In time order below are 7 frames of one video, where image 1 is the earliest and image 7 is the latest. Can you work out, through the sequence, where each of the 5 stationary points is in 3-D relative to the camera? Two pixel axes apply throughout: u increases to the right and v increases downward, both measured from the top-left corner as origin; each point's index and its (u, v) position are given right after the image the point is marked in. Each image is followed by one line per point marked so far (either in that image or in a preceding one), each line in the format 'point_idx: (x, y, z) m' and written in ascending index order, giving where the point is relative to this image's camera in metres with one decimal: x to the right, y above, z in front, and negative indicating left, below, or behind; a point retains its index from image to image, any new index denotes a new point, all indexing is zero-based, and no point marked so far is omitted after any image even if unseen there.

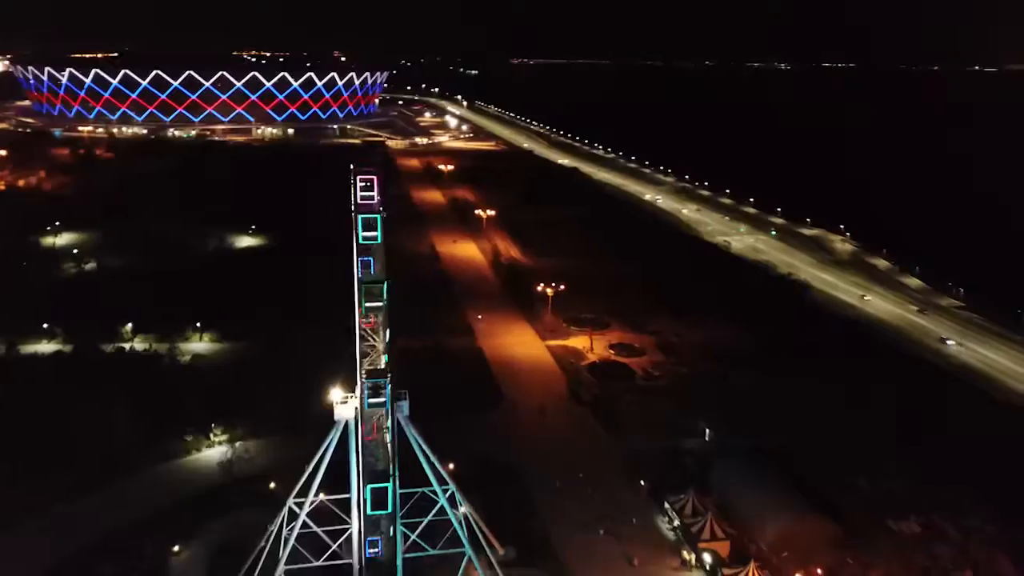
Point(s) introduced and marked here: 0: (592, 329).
0: (+1.7, -0.9, +17.5) m
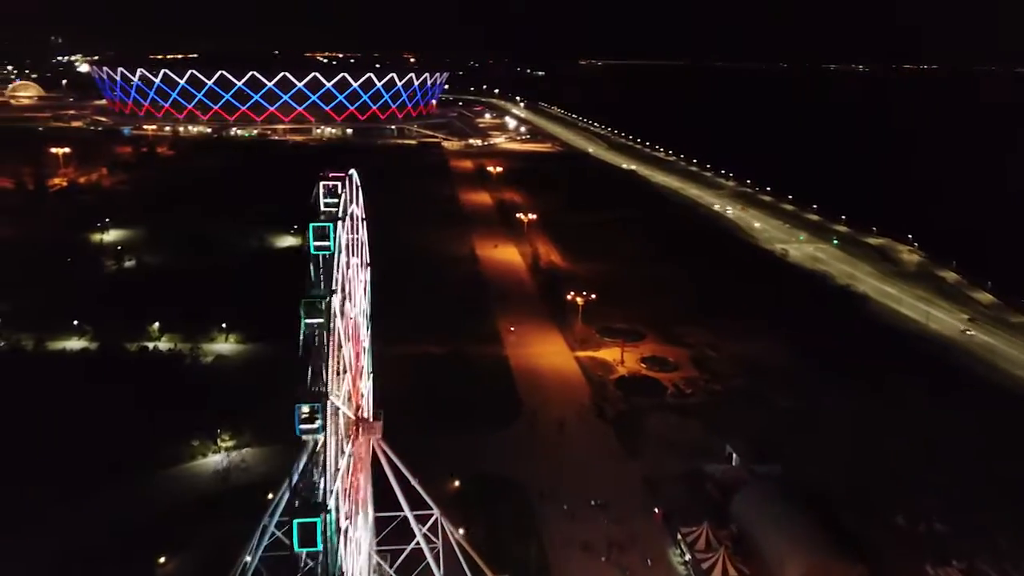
0: (+2.3, -1.1, +16.8) m
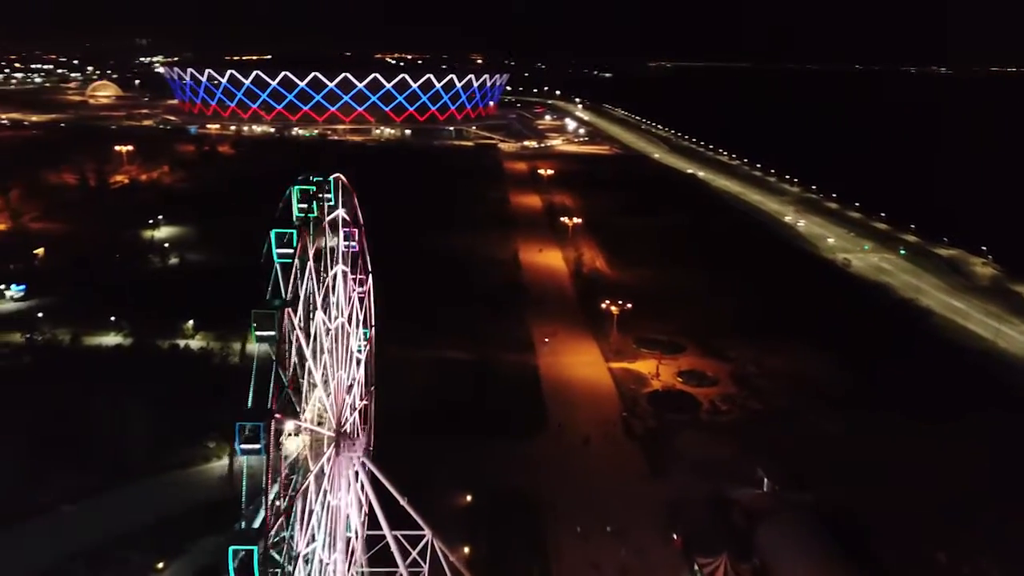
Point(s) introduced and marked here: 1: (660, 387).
0: (+3.0, -1.3, +16.1) m
1: (+2.7, -1.8, +14.6) m
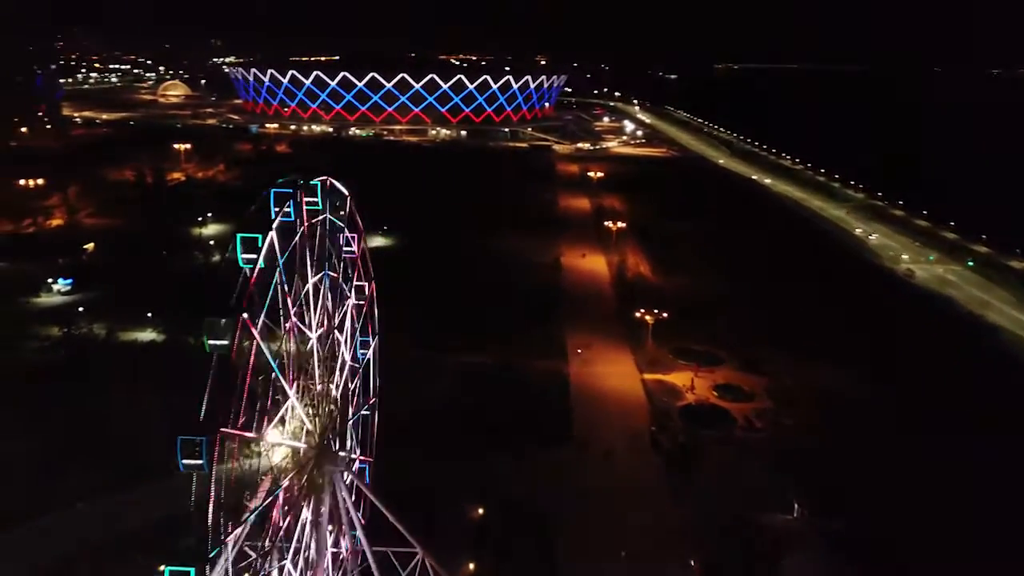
0: (+3.6, -1.5, +15.5) m
1: (+3.2, -2.0, +14.0) m
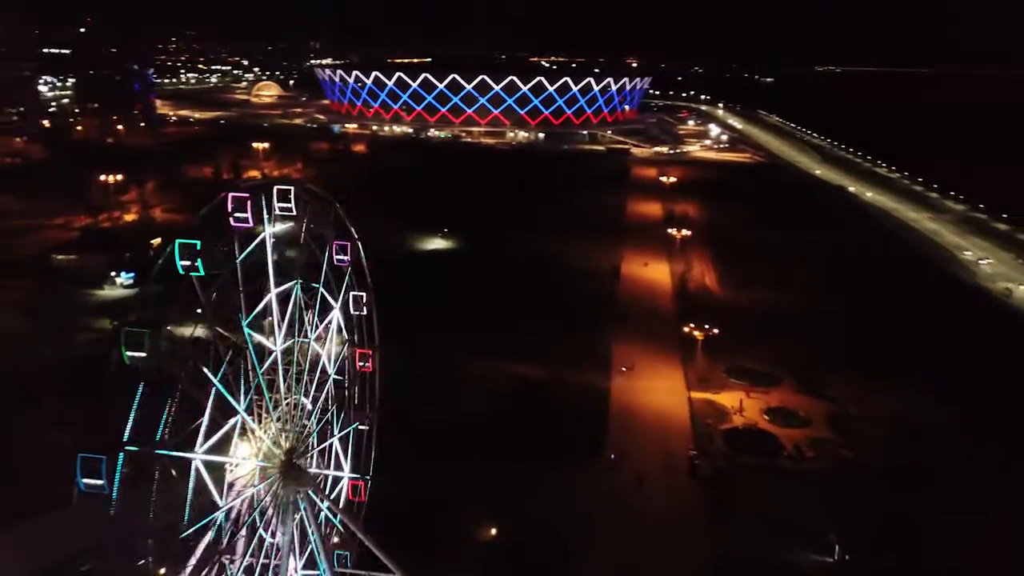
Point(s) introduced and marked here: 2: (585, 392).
0: (+4.4, -1.8, +14.6) m
1: (+3.8, -2.2, +13.1) m
2: (+1.3, -1.8, +14.0) m
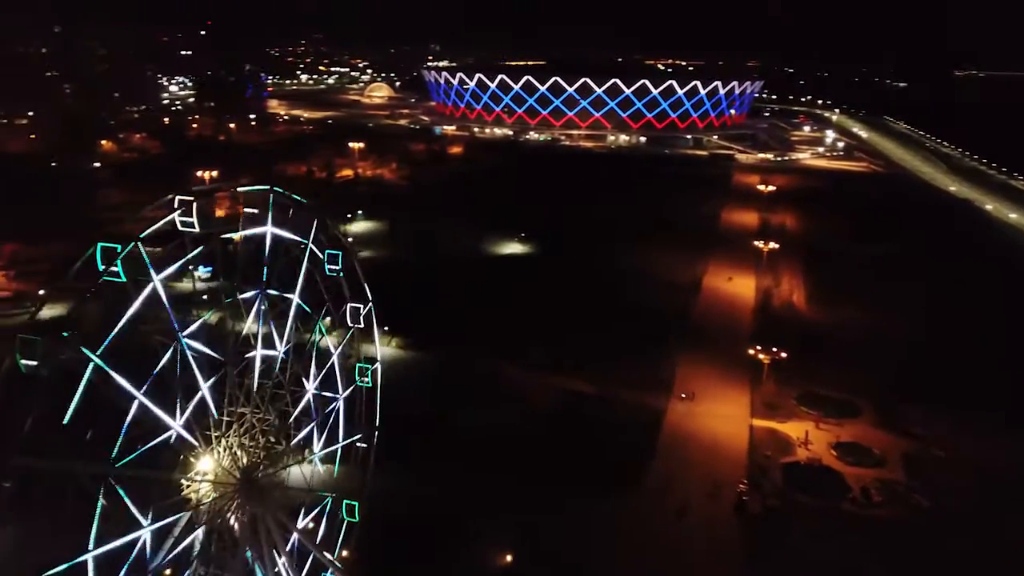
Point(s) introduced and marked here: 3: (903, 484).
0: (+5.2, -2.1, +13.3) m
1: (+4.4, -2.6, +12.0) m
2: (+2.1, -2.1, +13.2) m
3: (+5.6, -2.8, +11.4) m
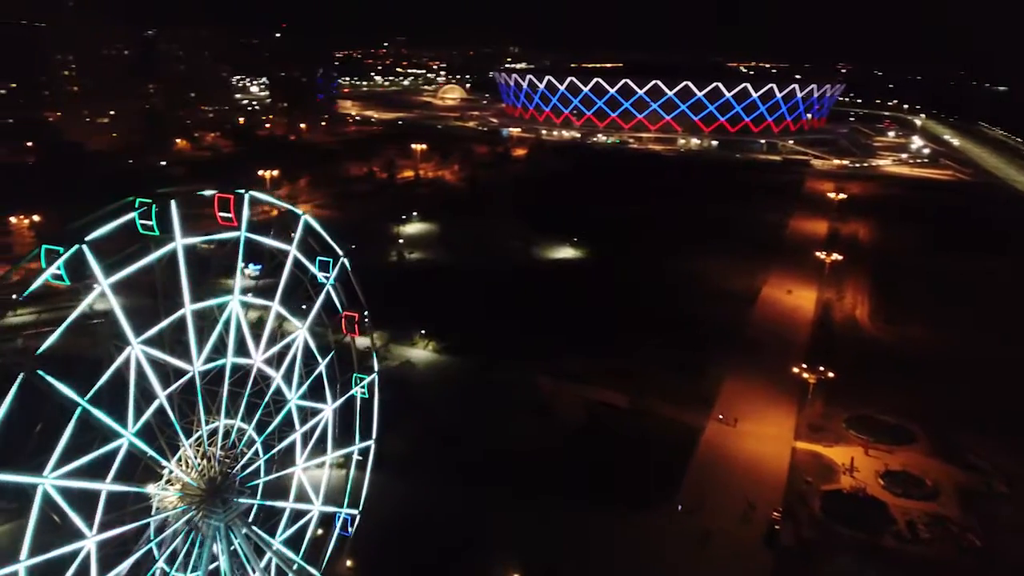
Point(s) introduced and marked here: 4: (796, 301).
0: (+5.6, -2.4, +12.5) m
1: (+4.7, -2.8, +11.2) m
2: (+2.5, -2.2, +12.7) m
3: (+5.8, -3.1, +10.5) m
4: (+6.9, -0.3, +19.5) m
